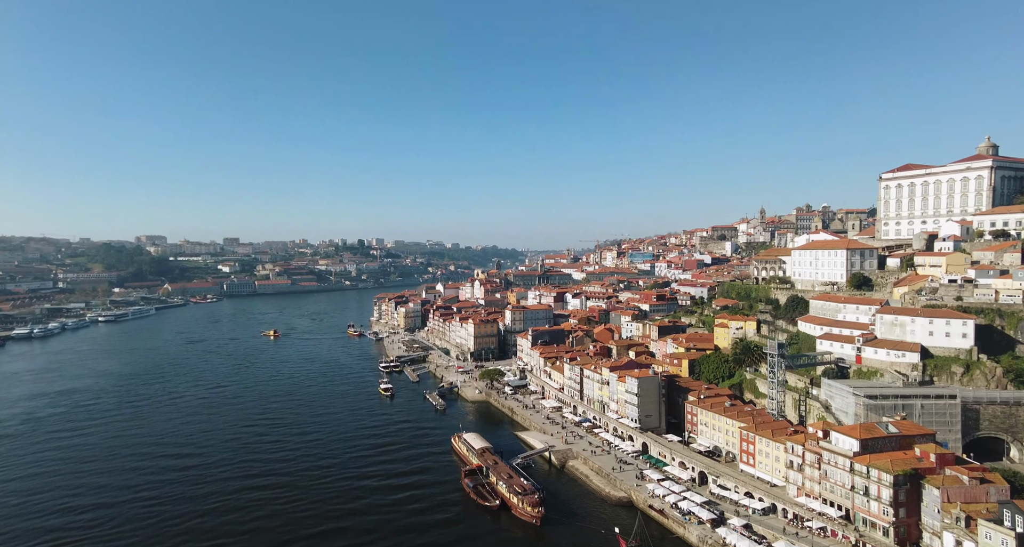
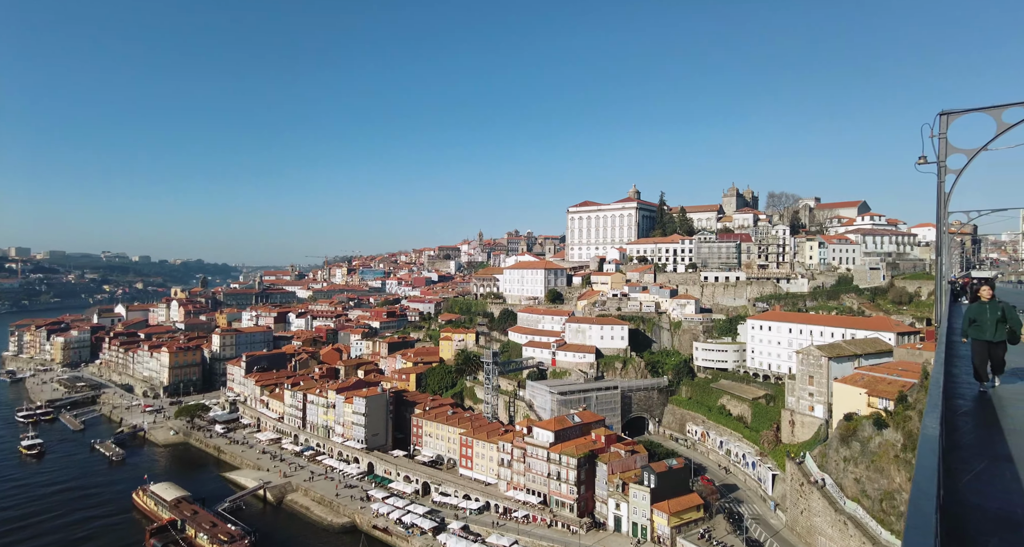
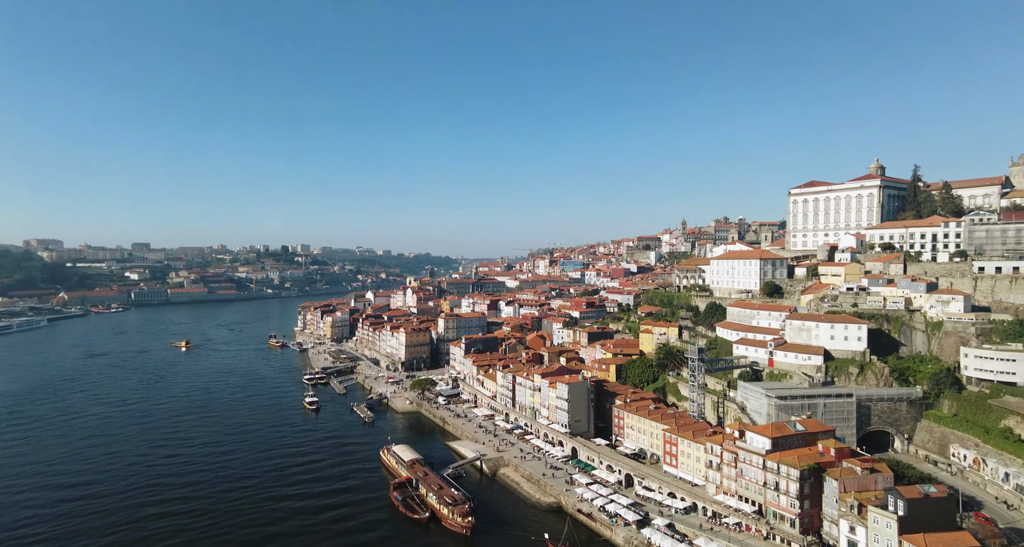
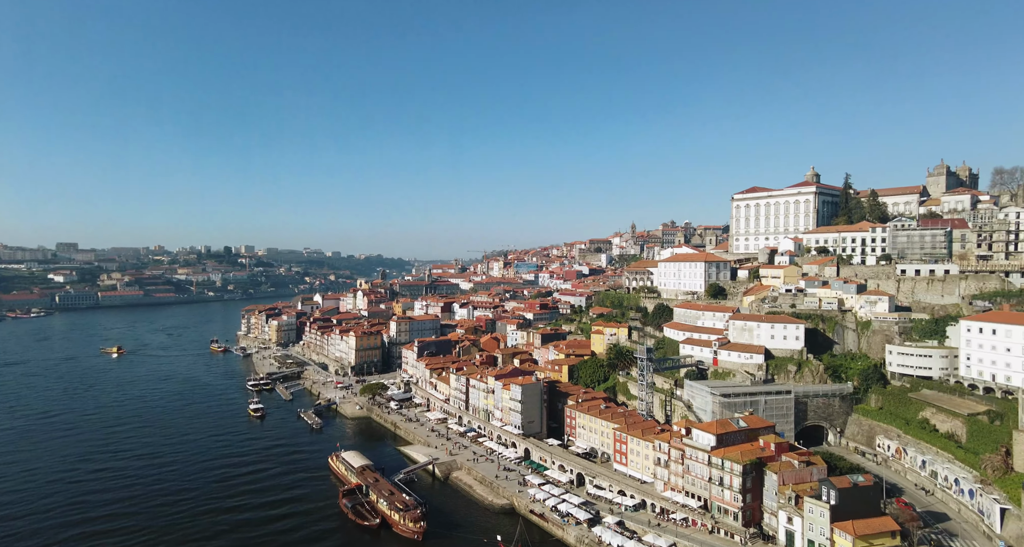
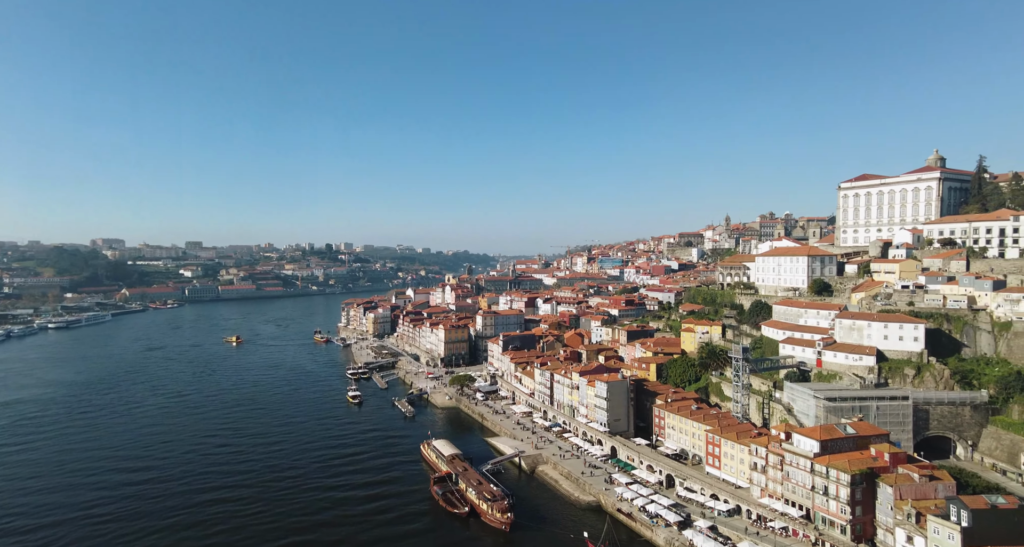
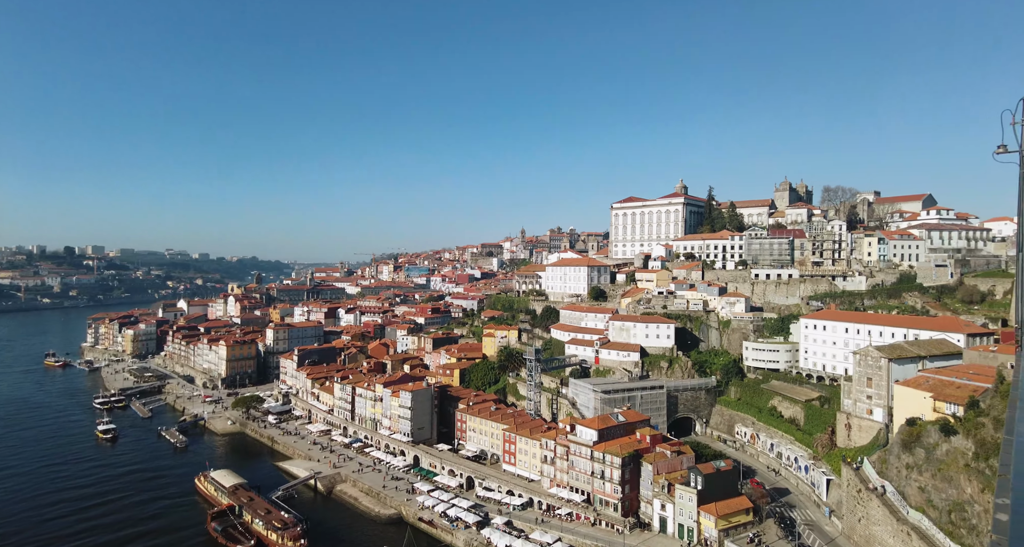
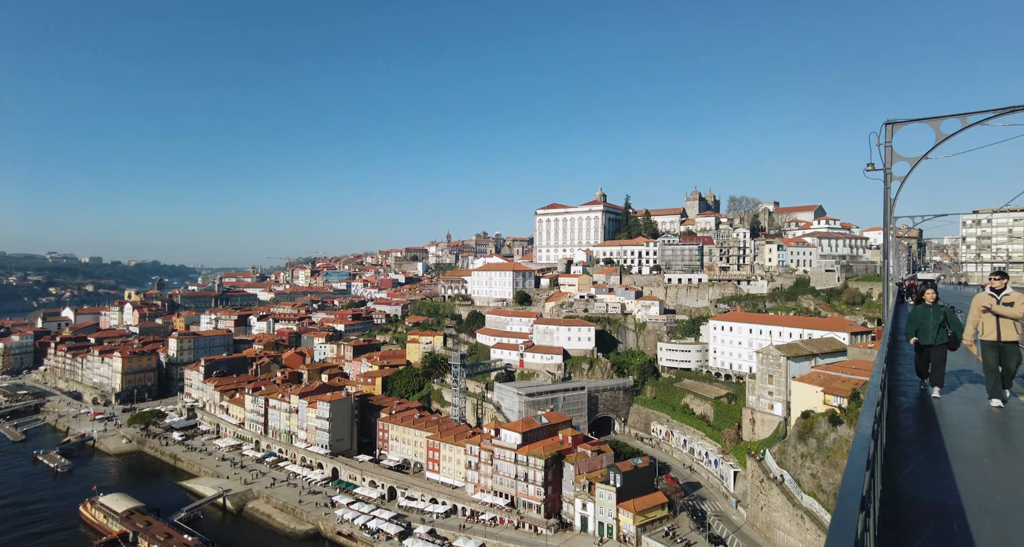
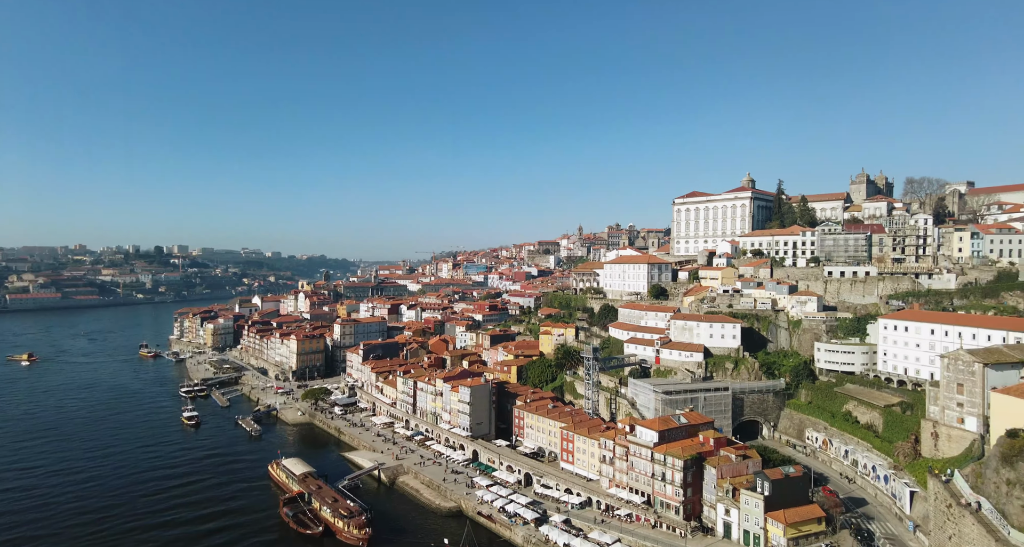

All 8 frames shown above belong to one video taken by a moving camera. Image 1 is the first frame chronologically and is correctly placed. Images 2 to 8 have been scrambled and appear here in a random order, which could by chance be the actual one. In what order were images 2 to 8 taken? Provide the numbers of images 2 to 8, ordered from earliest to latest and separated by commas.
5, 3, 4, 8, 6, 2, 7
